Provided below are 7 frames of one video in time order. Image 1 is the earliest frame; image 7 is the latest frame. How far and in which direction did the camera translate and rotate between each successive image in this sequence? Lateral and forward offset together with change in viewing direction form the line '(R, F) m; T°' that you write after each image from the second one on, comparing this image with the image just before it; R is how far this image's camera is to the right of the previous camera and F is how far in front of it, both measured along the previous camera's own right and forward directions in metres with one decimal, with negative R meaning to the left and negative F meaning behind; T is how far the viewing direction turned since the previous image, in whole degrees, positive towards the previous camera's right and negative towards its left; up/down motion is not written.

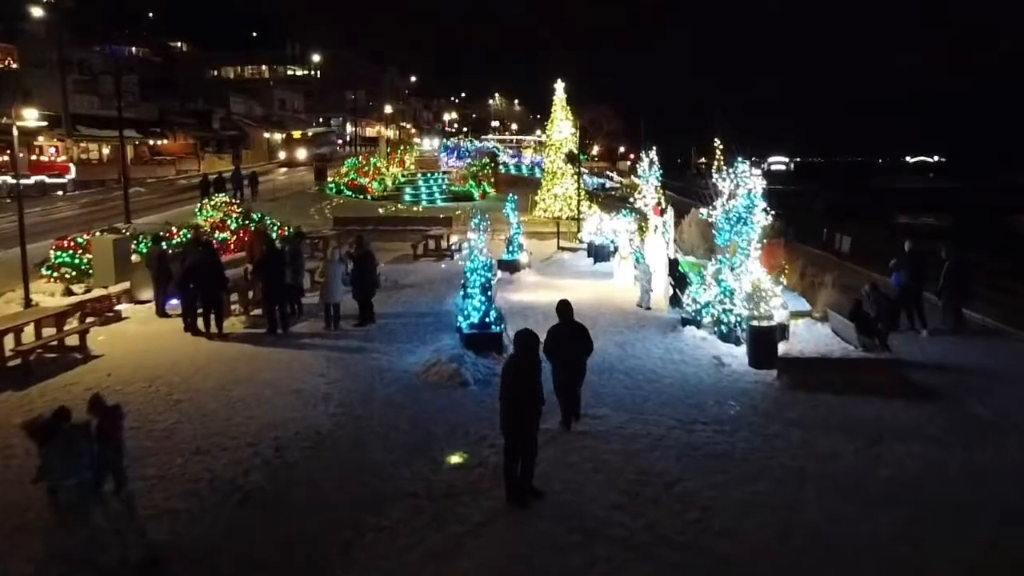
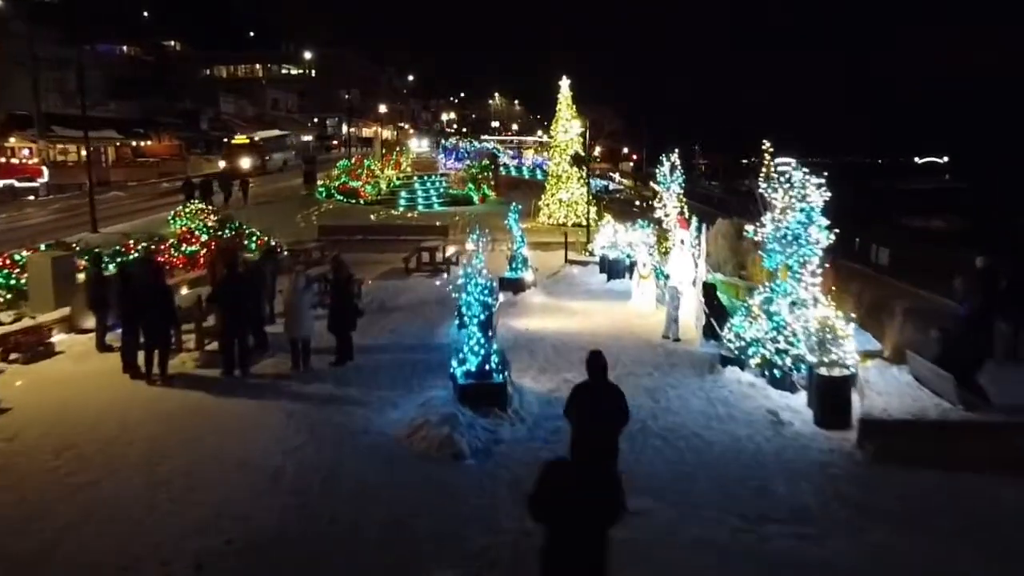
(-0.1, +2.3) m; 0°
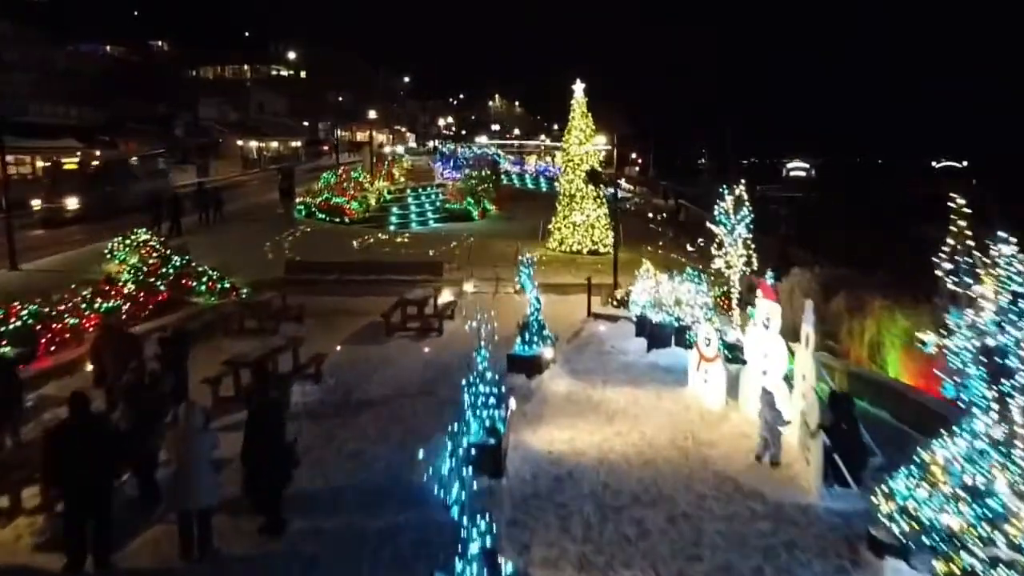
(-0.2, +4.3) m; 0°
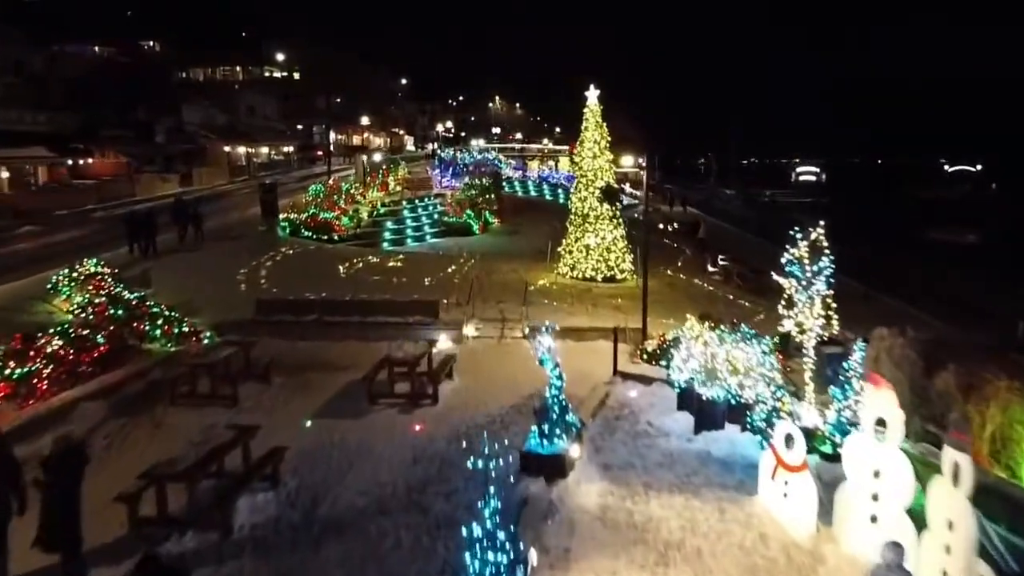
(-0.2, +2.8) m; 0°
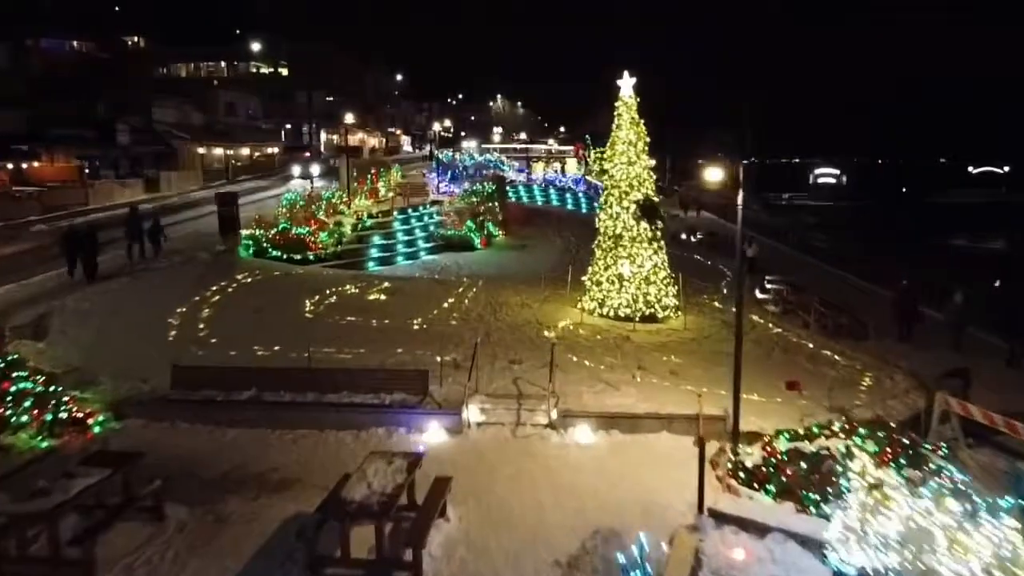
(-0.3, +4.9) m; 0°
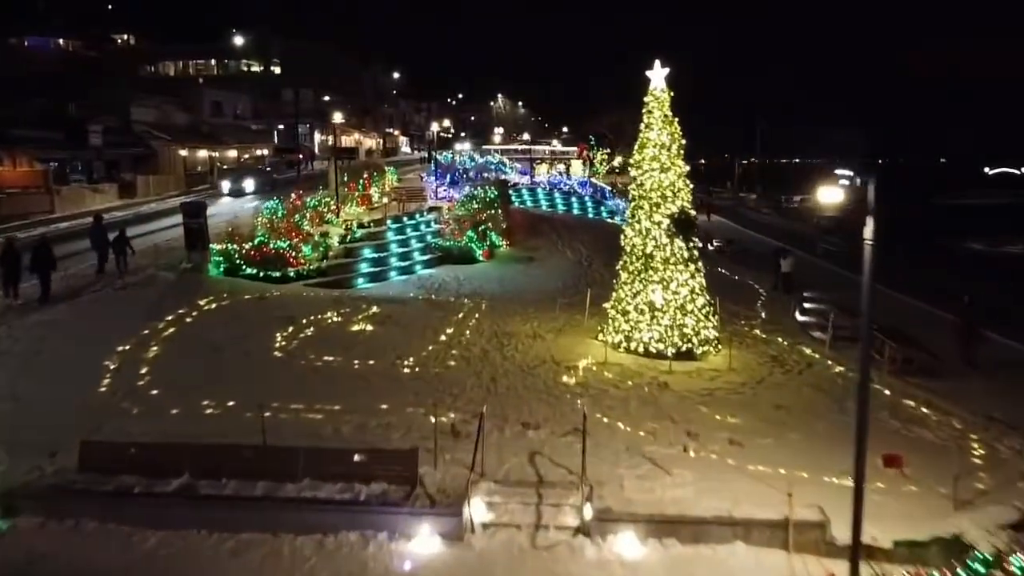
(-0.2, +3.0) m; 0°
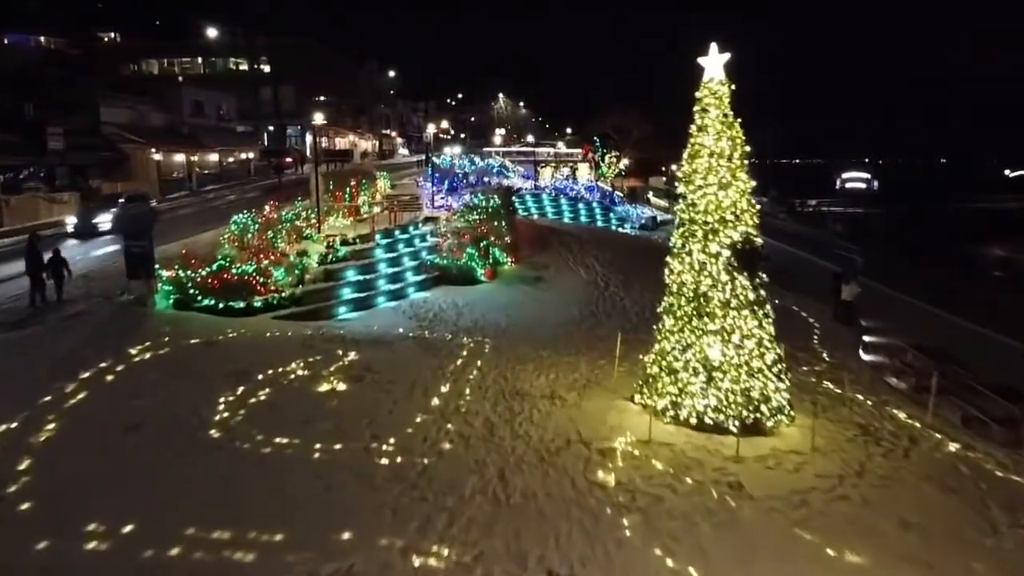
(-0.2, +3.6) m; 0°
